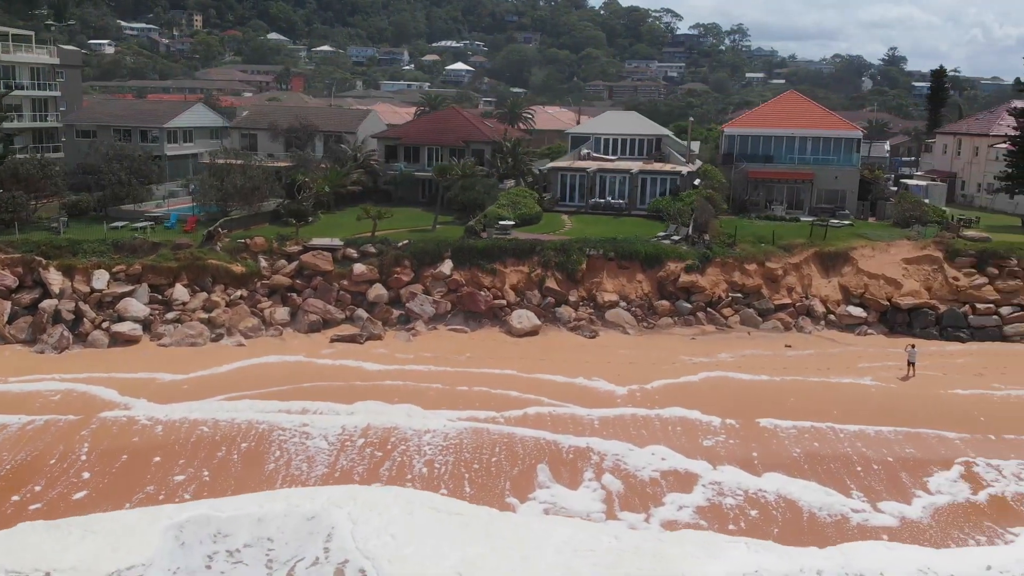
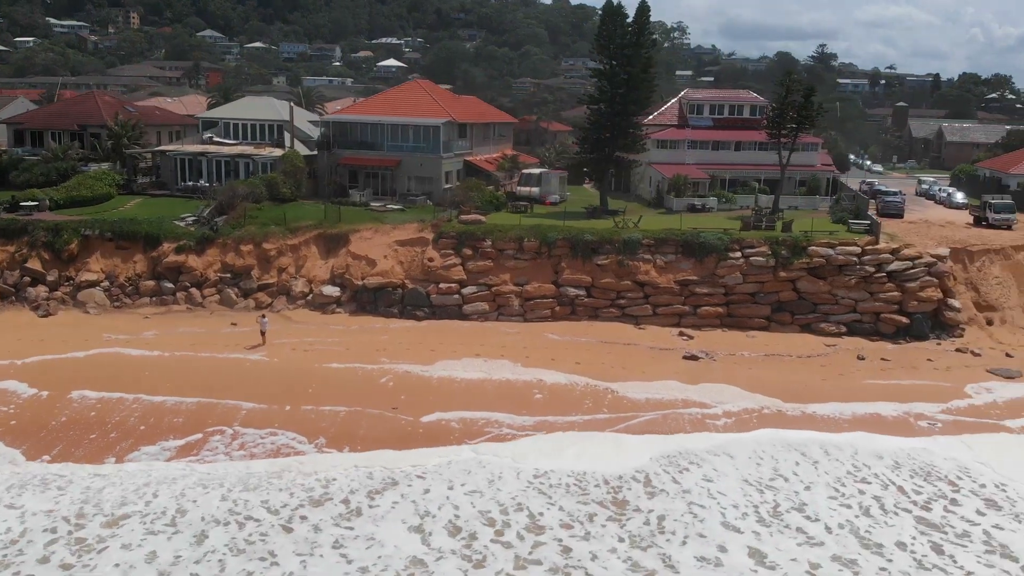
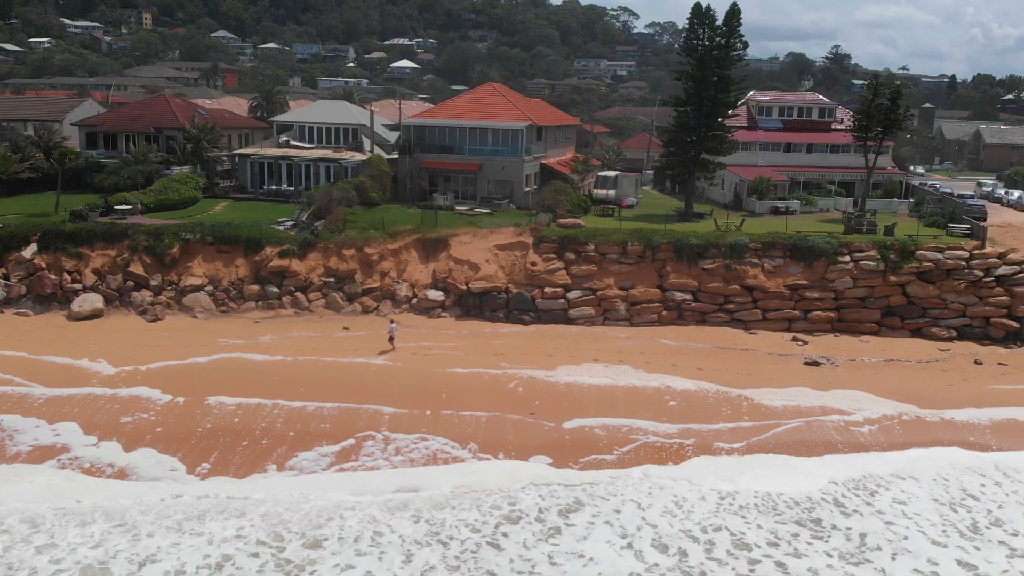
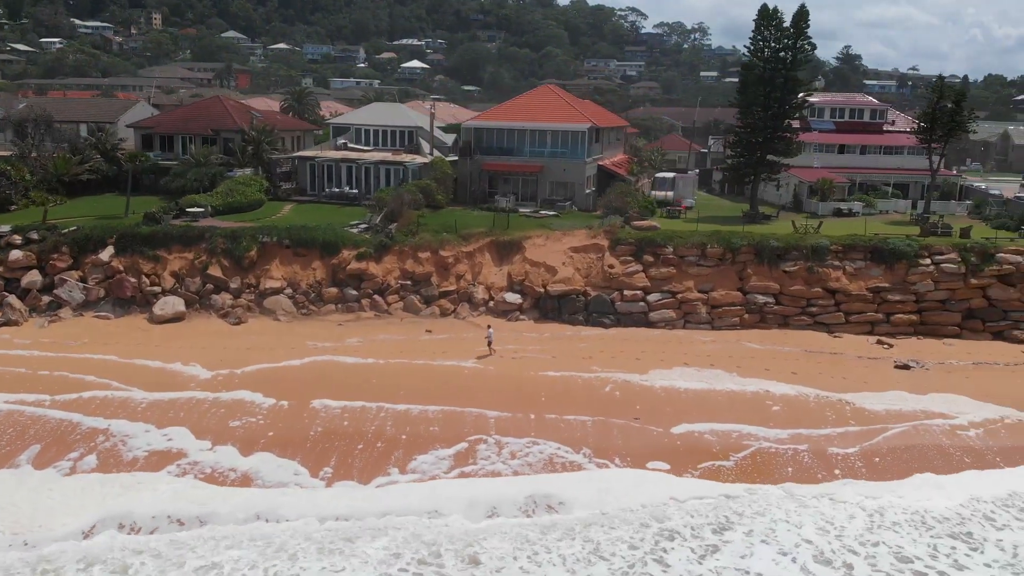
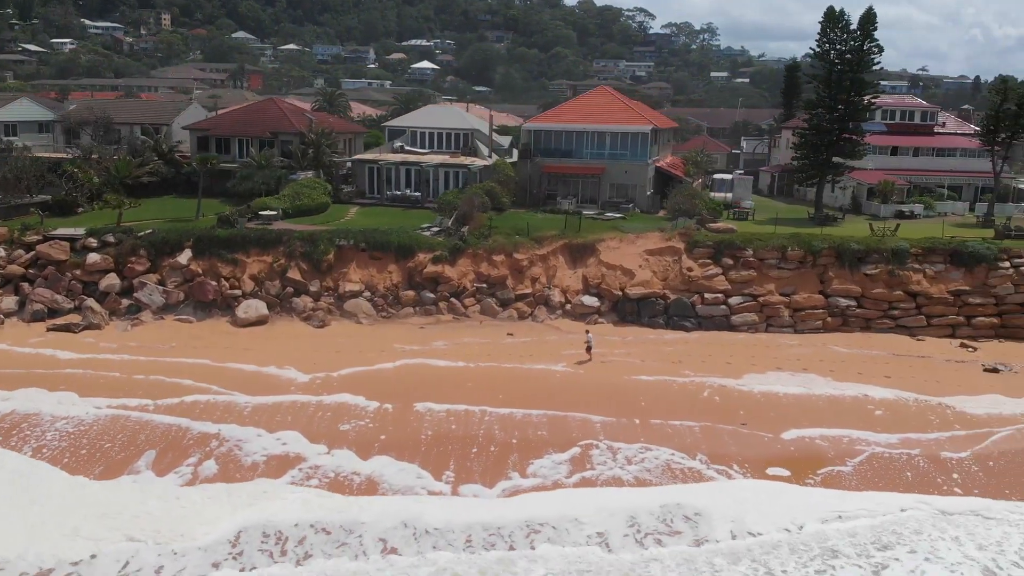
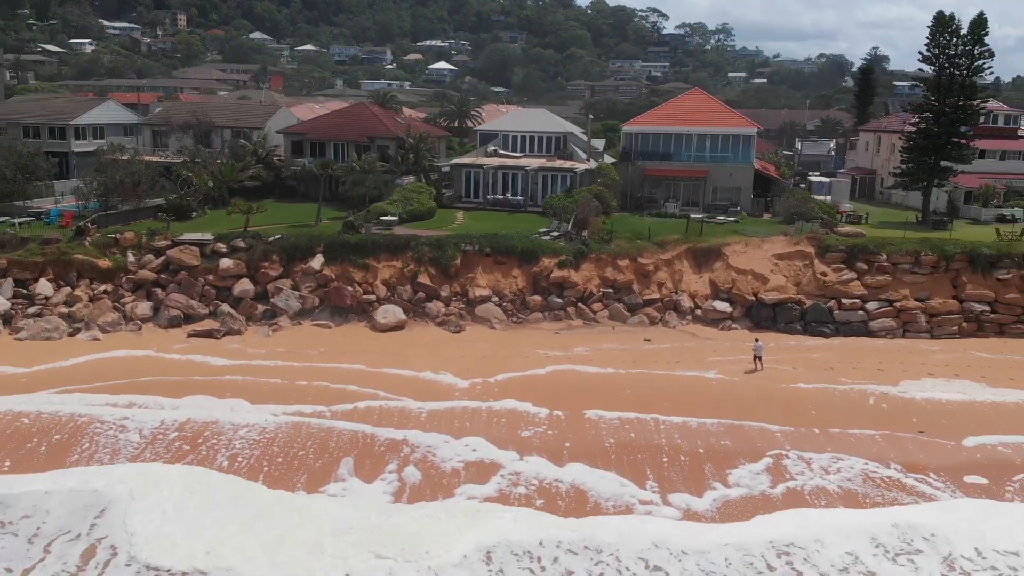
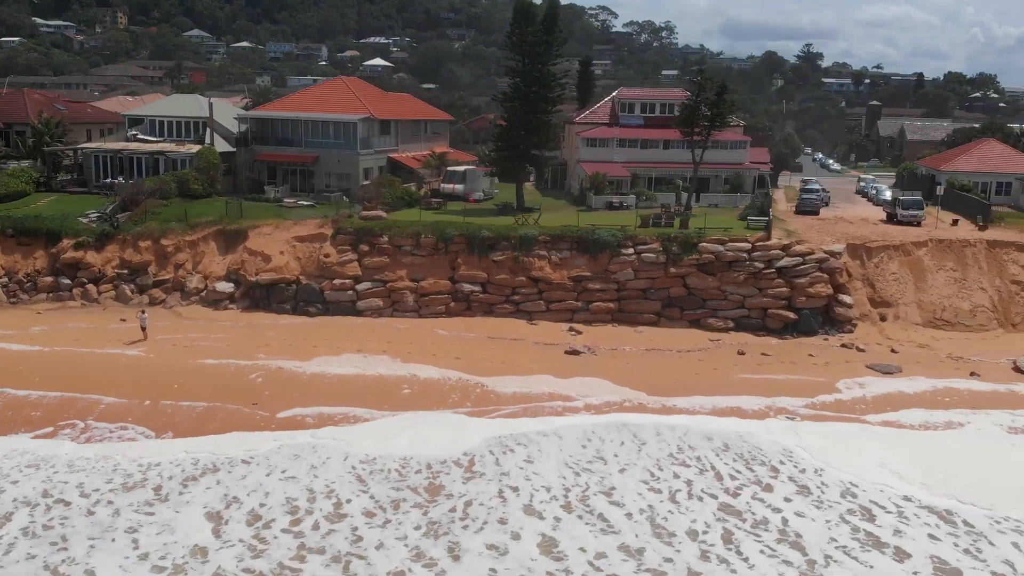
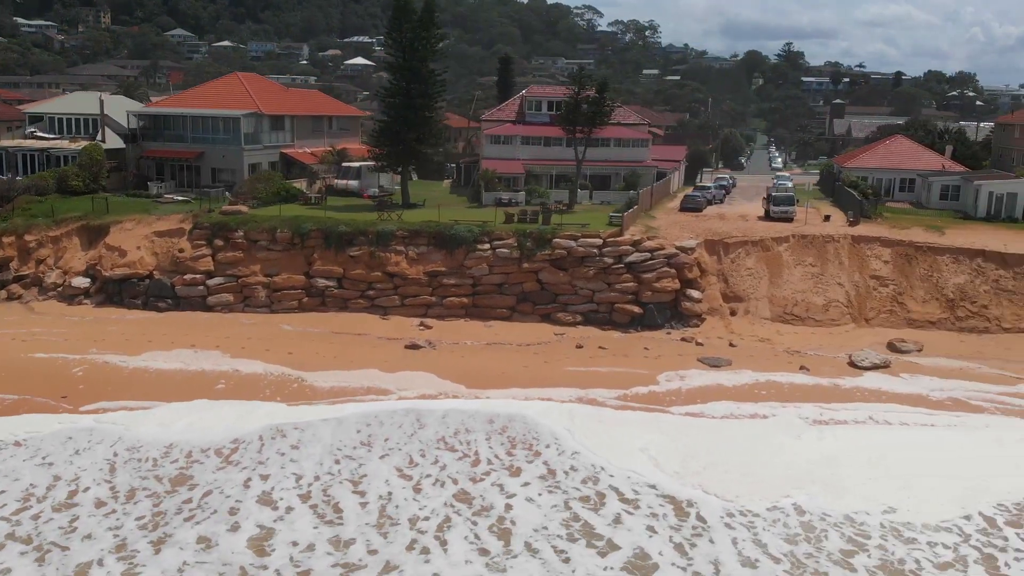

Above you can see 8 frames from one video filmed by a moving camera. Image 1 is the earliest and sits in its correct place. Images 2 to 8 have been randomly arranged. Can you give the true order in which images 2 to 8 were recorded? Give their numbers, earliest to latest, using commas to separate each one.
6, 5, 4, 3, 2, 7, 8
